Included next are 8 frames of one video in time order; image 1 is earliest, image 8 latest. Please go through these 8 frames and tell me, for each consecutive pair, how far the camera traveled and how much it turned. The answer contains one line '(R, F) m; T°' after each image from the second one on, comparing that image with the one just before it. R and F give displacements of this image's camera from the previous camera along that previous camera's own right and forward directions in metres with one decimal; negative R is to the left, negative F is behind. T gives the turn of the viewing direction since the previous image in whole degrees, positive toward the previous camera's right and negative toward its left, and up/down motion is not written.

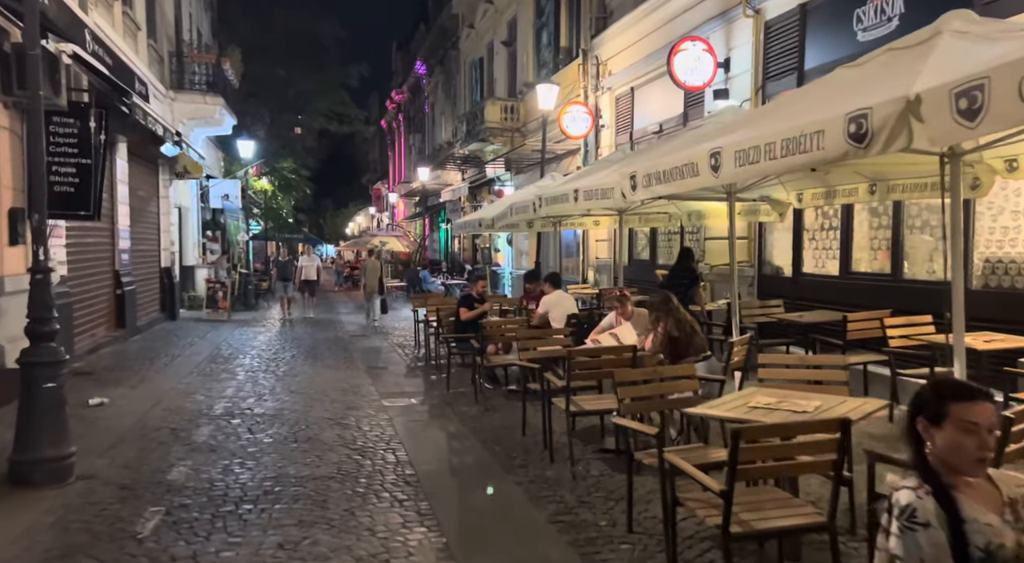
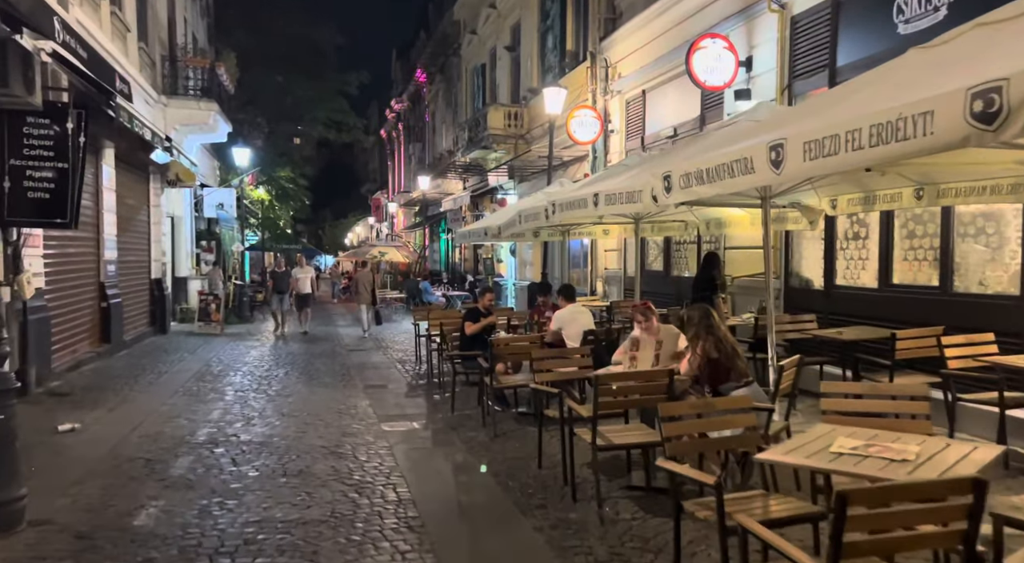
(-0.1, +0.8) m; 0°
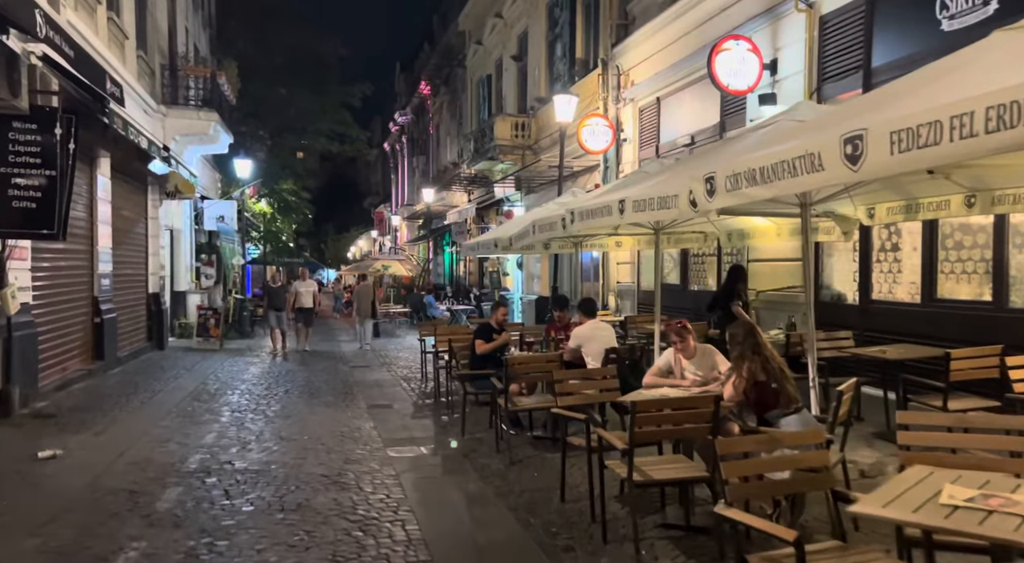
(-0.1, +0.6) m; 0°
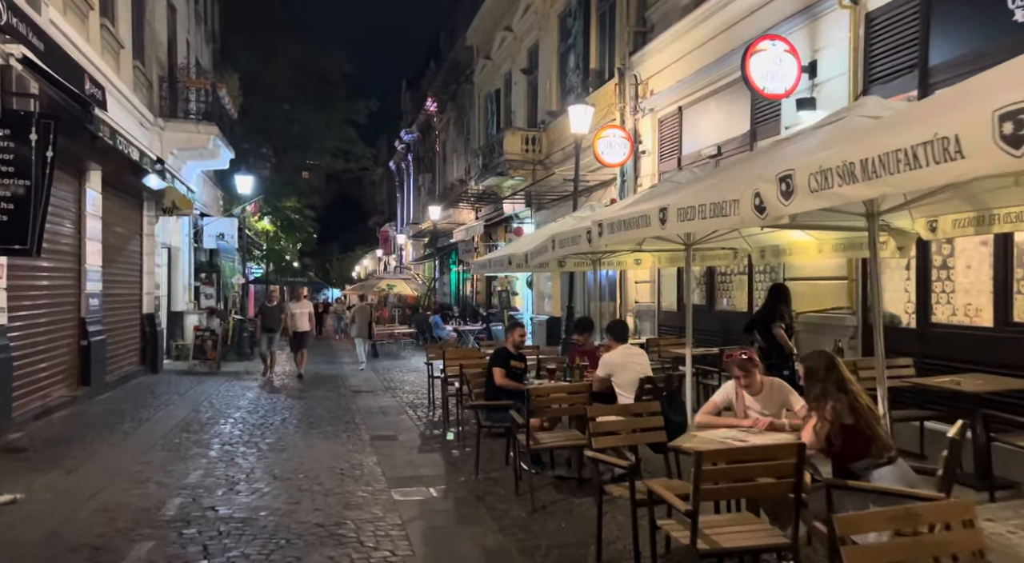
(-0.1, +0.9) m; 0°
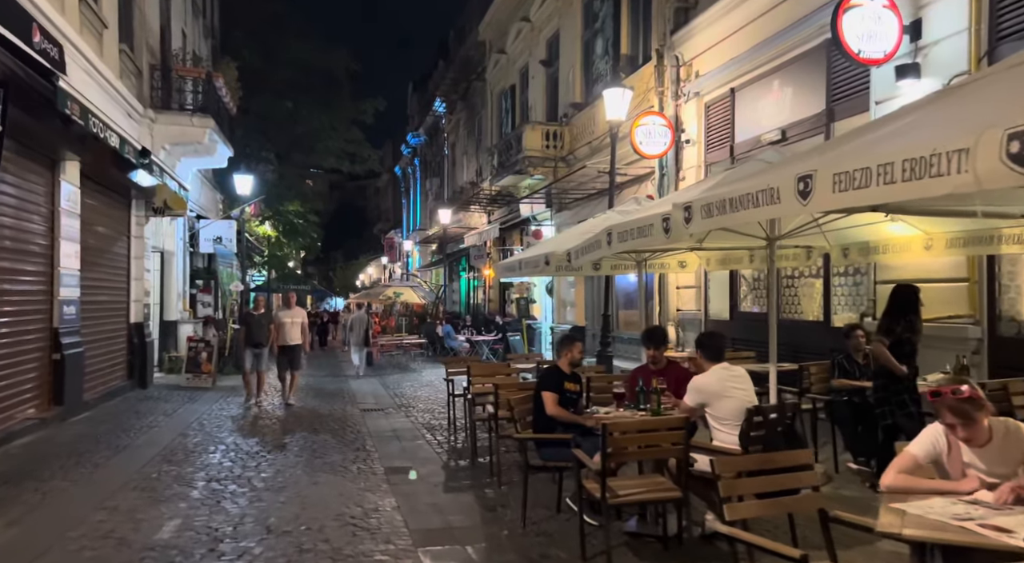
(-0.4, +1.7) m; 0°
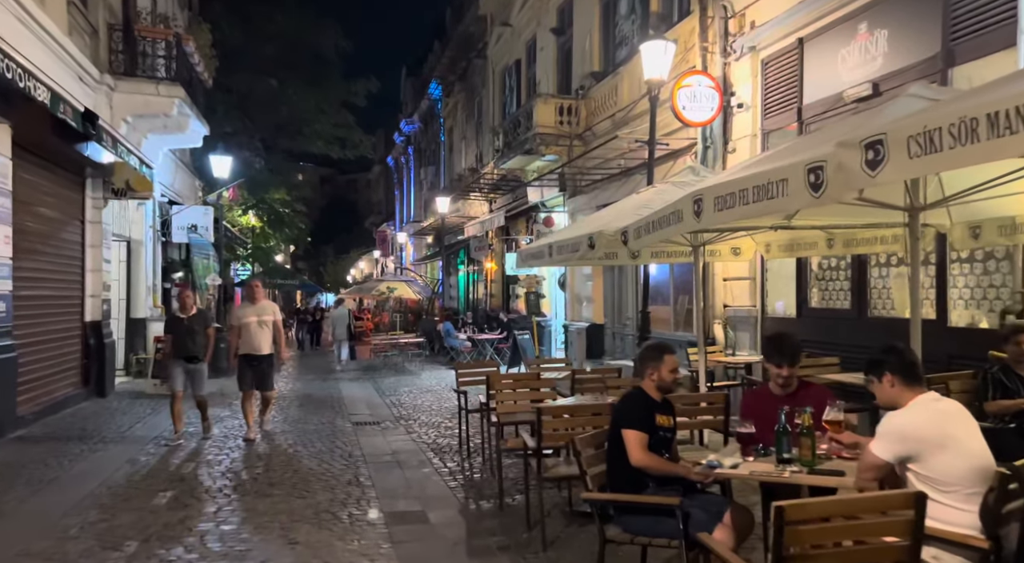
(-0.4, +2.2) m; +1°
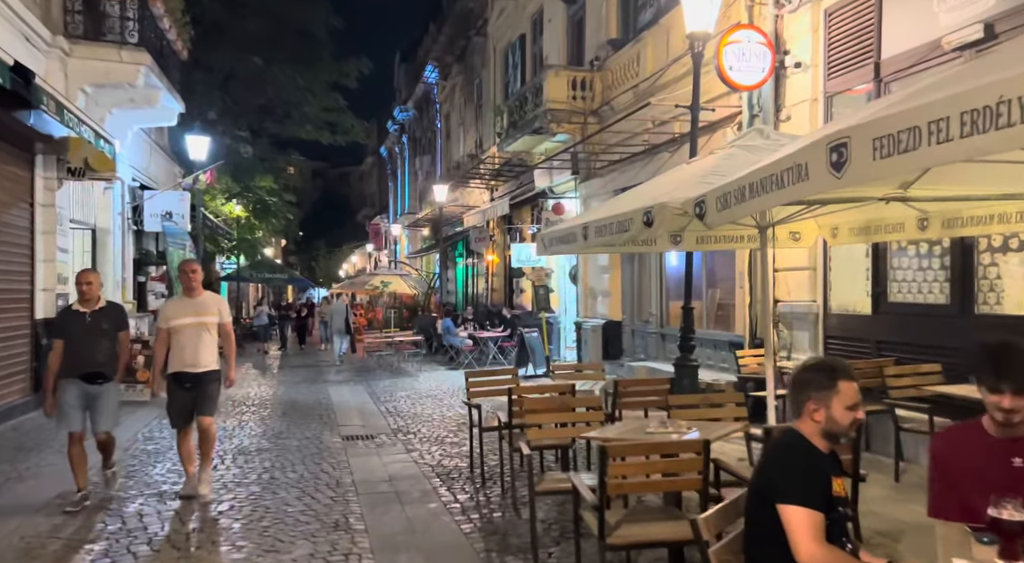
(-0.3, +1.8) m; 0°
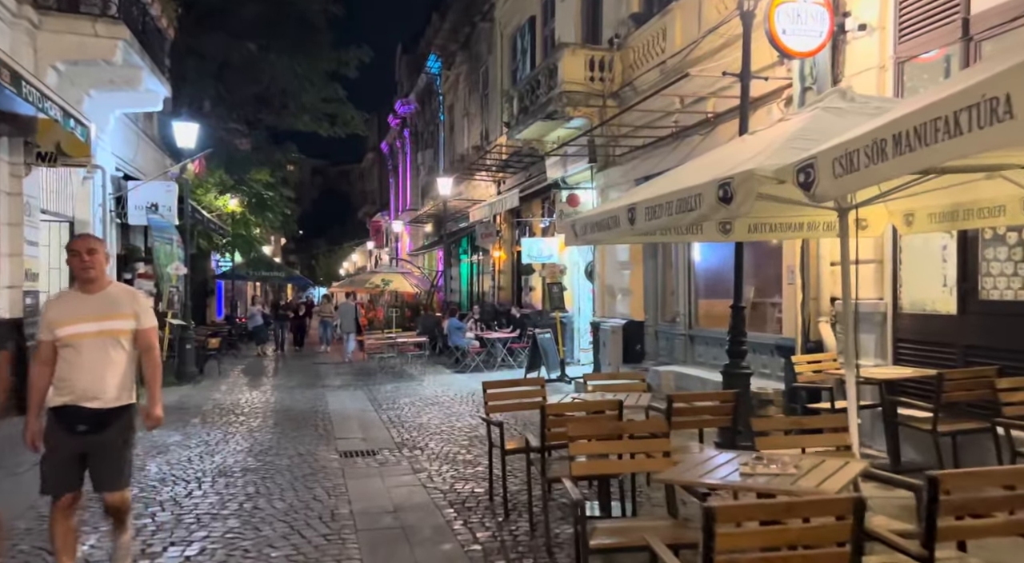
(-0.2, +1.3) m; 0°
